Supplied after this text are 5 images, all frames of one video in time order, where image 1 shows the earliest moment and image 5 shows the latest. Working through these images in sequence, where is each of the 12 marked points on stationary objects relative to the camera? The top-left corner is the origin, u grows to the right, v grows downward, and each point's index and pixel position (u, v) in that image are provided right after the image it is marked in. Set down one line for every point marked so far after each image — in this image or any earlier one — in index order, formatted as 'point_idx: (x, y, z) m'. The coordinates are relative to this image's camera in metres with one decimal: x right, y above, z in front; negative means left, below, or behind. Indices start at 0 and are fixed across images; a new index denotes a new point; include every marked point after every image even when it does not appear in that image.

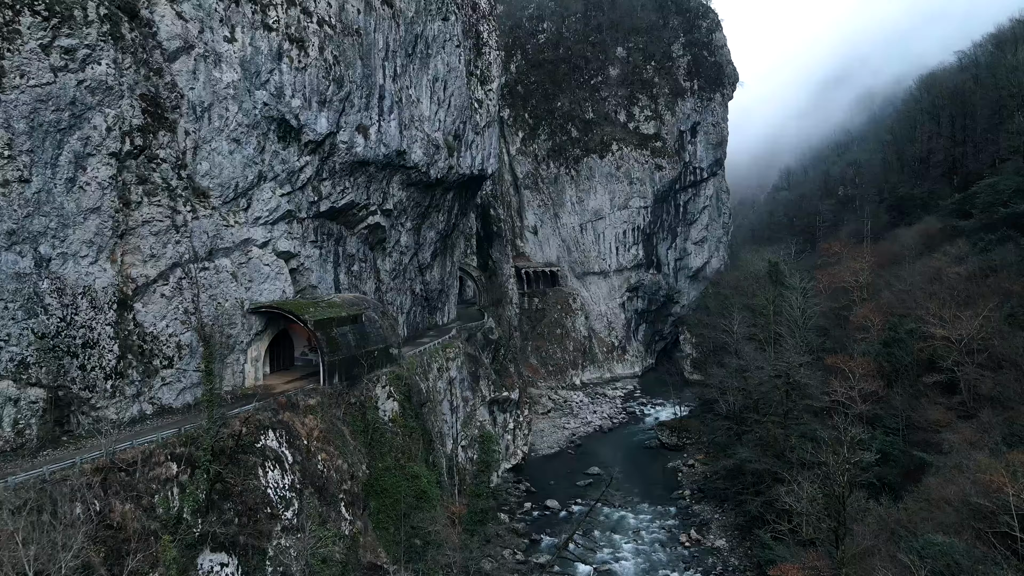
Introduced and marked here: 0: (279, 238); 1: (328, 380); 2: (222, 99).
0: (-4.7, +1.0, +17.9) m
1: (-3.5, -1.7, +16.8) m
2: (-5.2, +3.4, +16.2) m
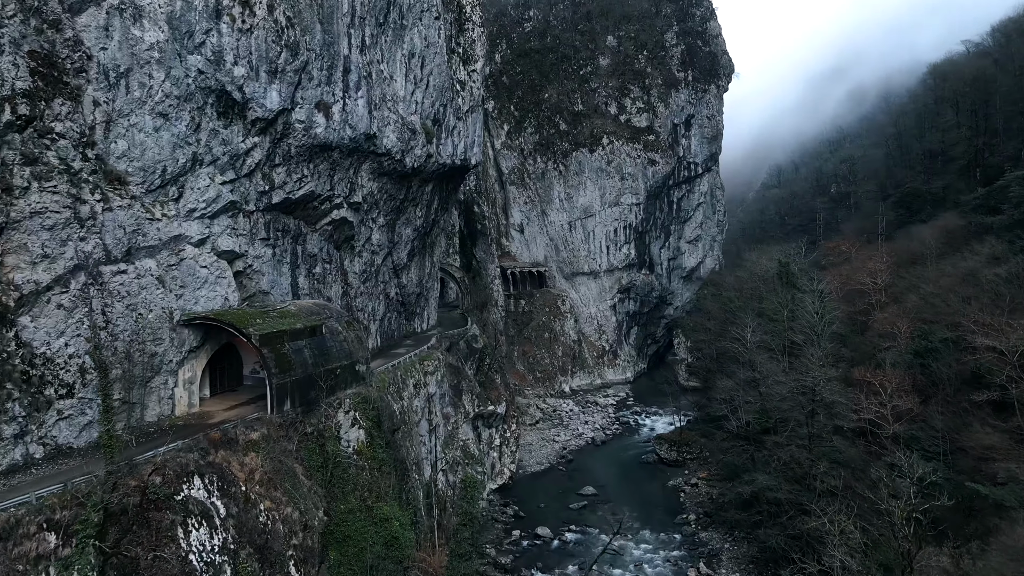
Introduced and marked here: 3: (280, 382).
0: (-4.9, +0.9, +14.9) m
1: (-3.6, -1.9, +13.8) m
2: (-5.4, +3.3, +13.2) m
3: (-3.6, -1.5, +13.9) m
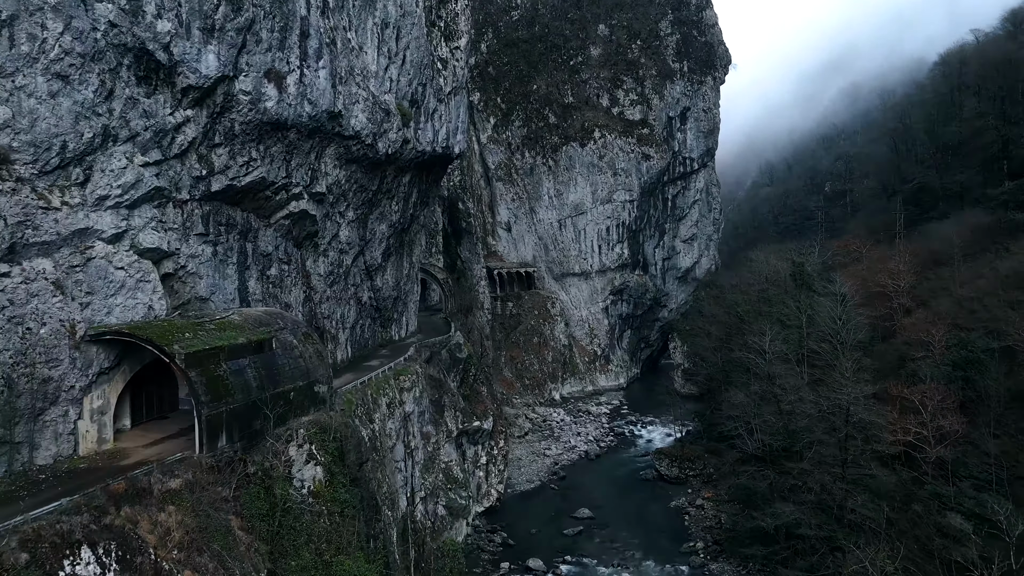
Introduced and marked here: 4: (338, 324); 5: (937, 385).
0: (-5.0, +0.8, +12.1) m
1: (-3.8, -1.9, +11.0) m
2: (-5.5, +3.2, +10.3) m
3: (-3.7, -1.5, +11.1) m
4: (-3.8, -0.8, +19.8) m
5: (+9.2, -2.1, +19.3) m
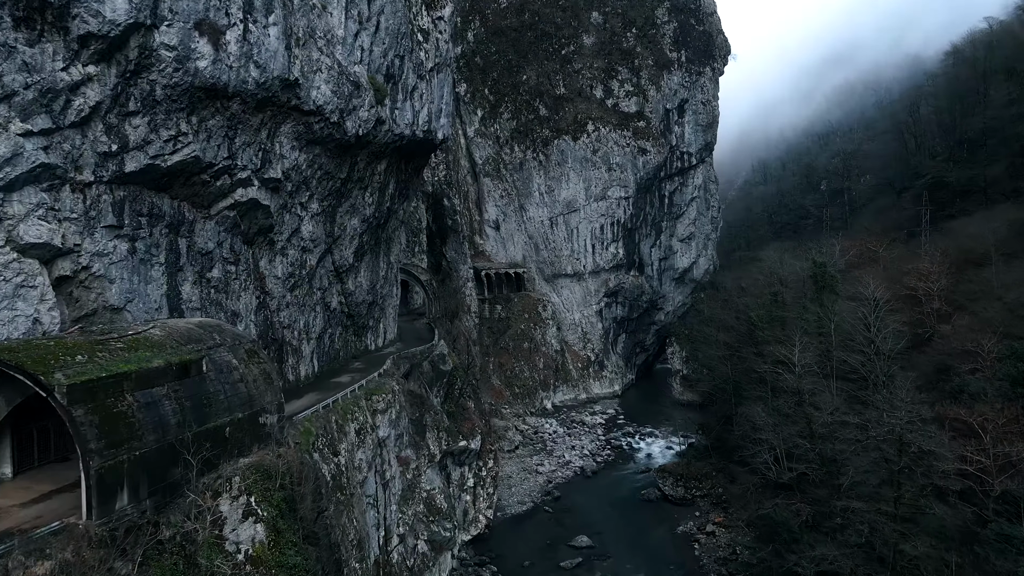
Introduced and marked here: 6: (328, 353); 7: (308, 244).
0: (-5.1, +0.7, +9.3) m
1: (-3.8, -2.0, +8.2) m
2: (-5.5, +3.1, +7.5) m
3: (-3.7, -1.6, +8.3) m
4: (-4.0, -0.9, +16.9) m
5: (+9.1, -2.2, +16.7) m
6: (-3.9, -1.4, +18.9) m
7: (-3.8, +0.8, +16.6) m
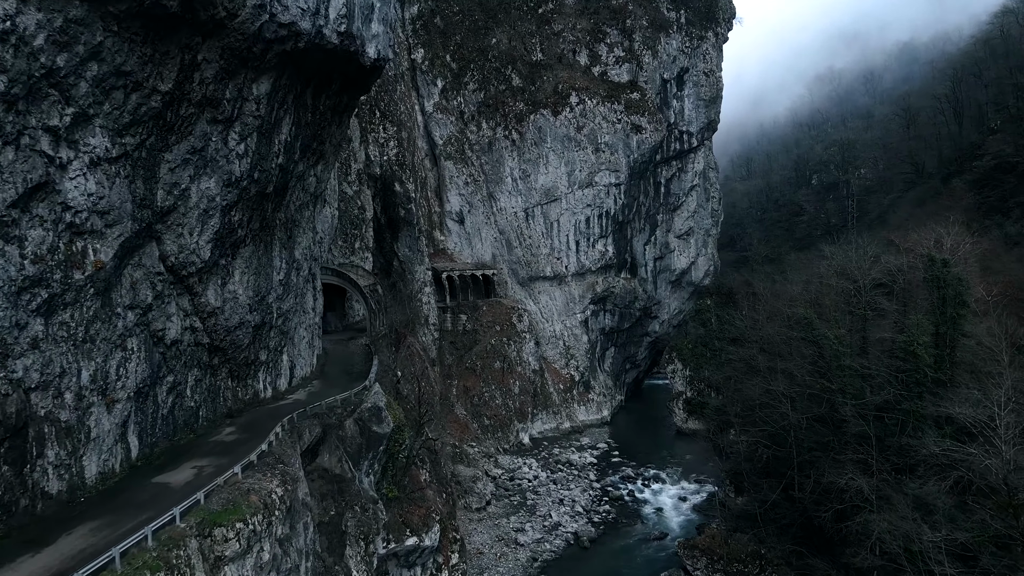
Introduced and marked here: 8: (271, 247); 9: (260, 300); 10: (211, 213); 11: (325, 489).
0: (-4.9, +0.6, +0.9) m
1: (-3.6, -2.2, -0.2) m
2: (-5.3, +3.0, -0.9) m
3: (-3.5, -1.8, -0.1) m
4: (-4.1, -1.0, +8.6) m
5: (+8.9, -2.3, +8.9) m
6: (-4.1, -1.6, +10.6) m
7: (-3.9, +0.7, +8.3) m
8: (-3.6, +0.6, +13.7) m
9: (-3.7, -0.2, +13.3) m
10: (-3.6, +0.9, +10.7) m
11: (-2.6, -2.8, +12.5) m
